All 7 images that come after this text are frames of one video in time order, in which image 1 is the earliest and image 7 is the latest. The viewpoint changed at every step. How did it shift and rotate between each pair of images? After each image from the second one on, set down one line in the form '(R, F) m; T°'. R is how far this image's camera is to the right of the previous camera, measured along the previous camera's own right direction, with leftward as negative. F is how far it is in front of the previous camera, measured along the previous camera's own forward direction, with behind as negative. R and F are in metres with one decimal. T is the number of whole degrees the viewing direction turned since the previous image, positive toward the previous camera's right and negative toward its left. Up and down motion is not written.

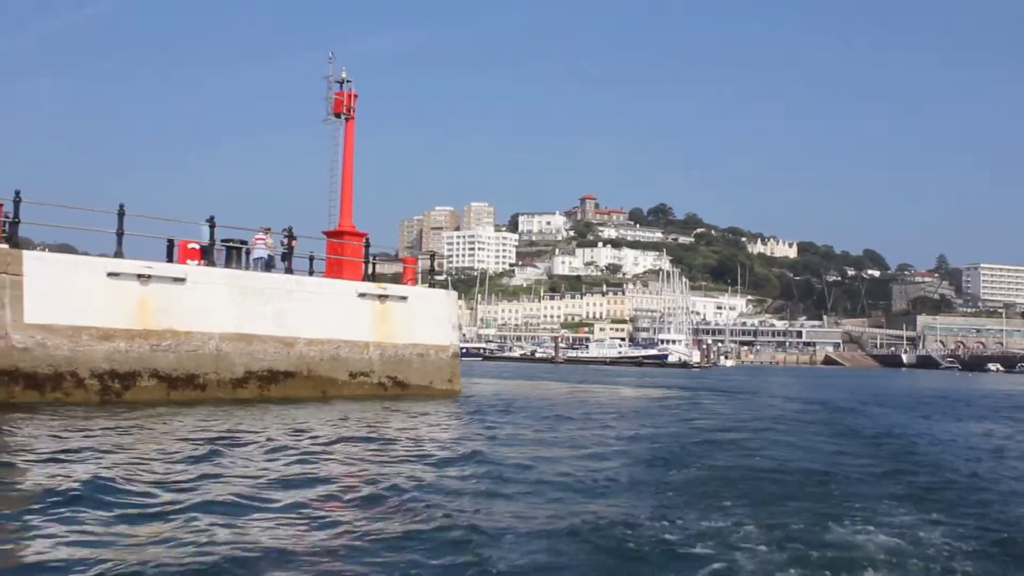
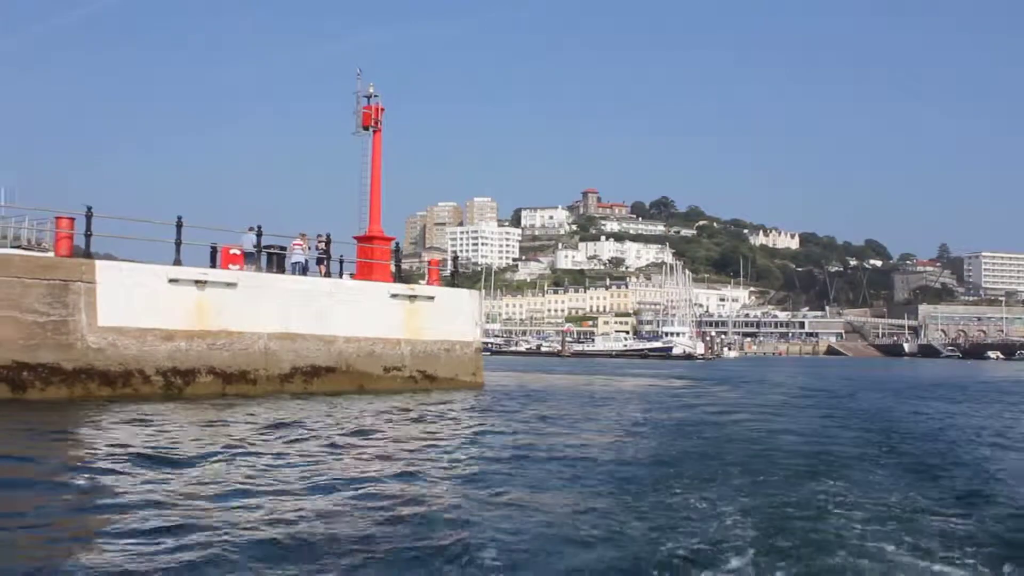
(-0.3, -1.1) m; 0°
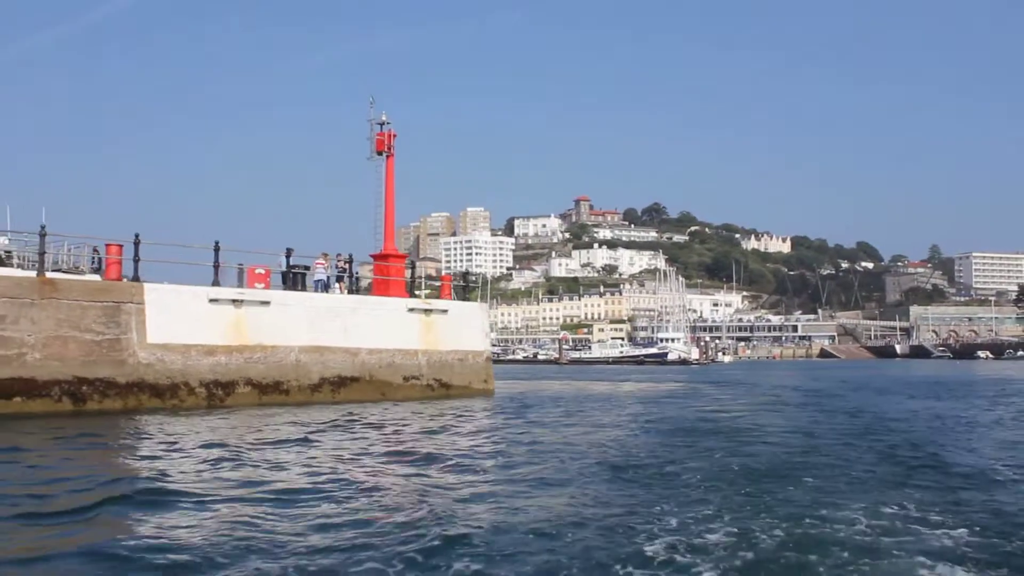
(-0.3, -1.1) m; 0°
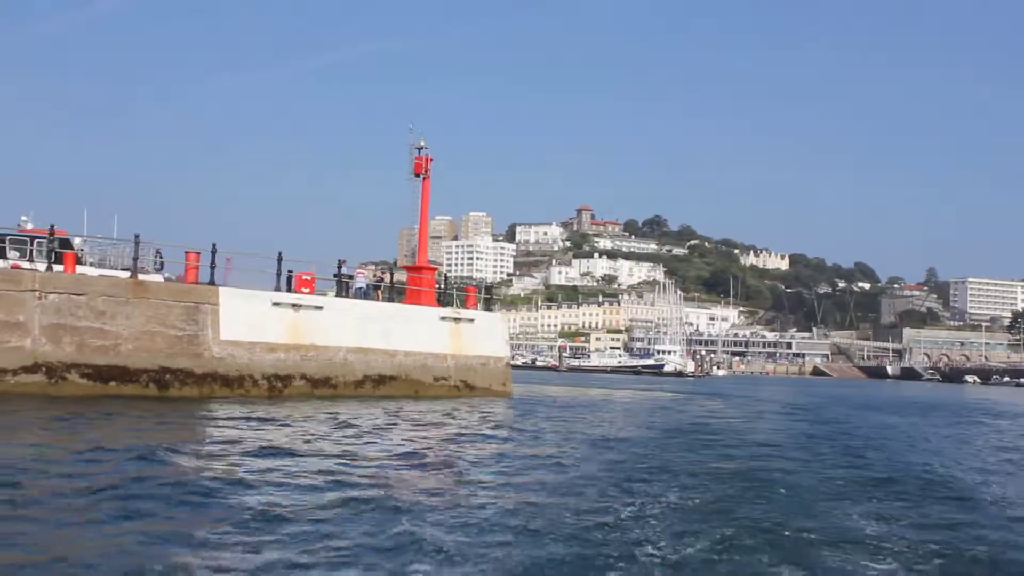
(-0.5, -1.9) m; 0°
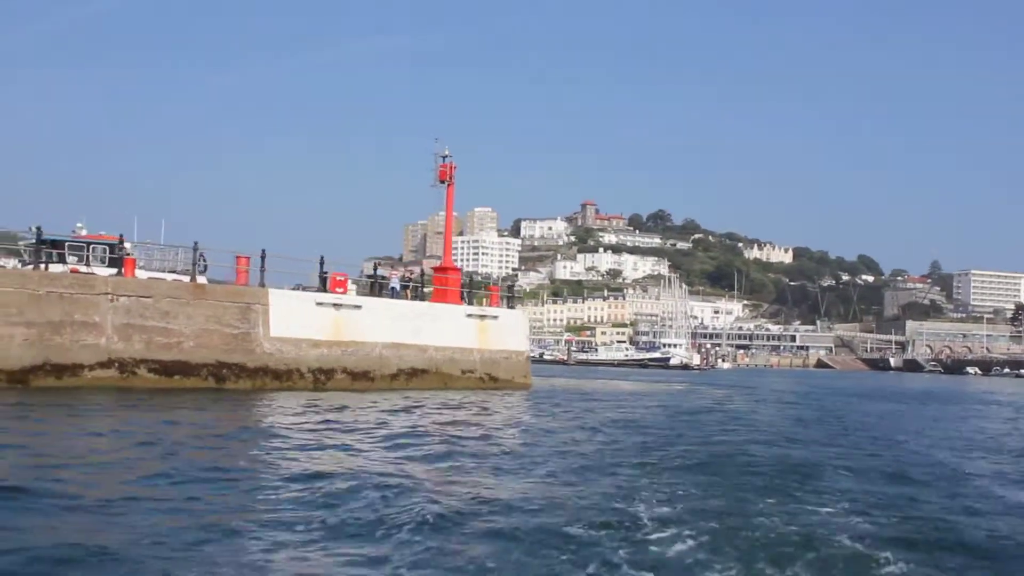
(-0.4, -1.4) m; 0°
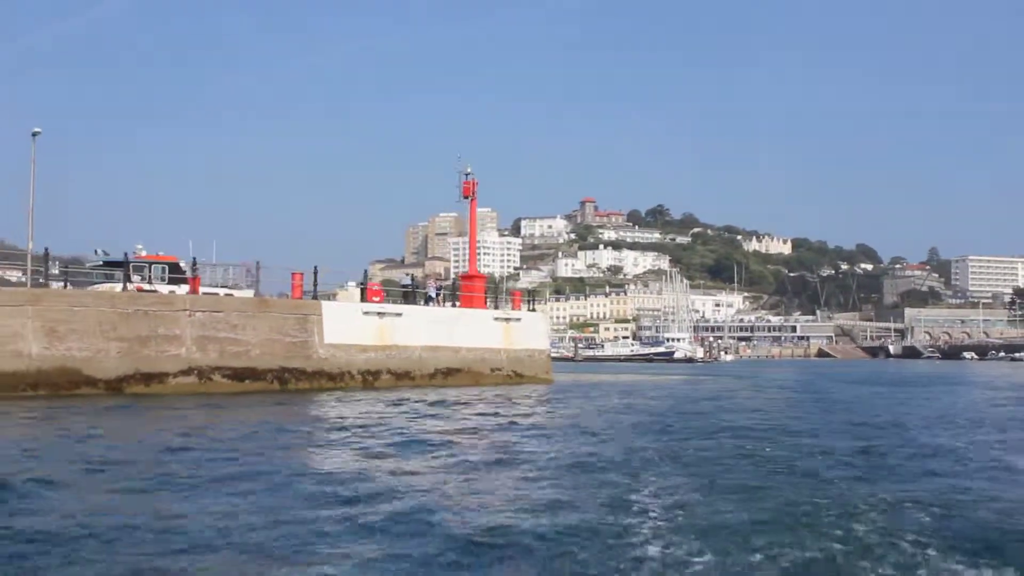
(-0.5, -2.0) m; 0°
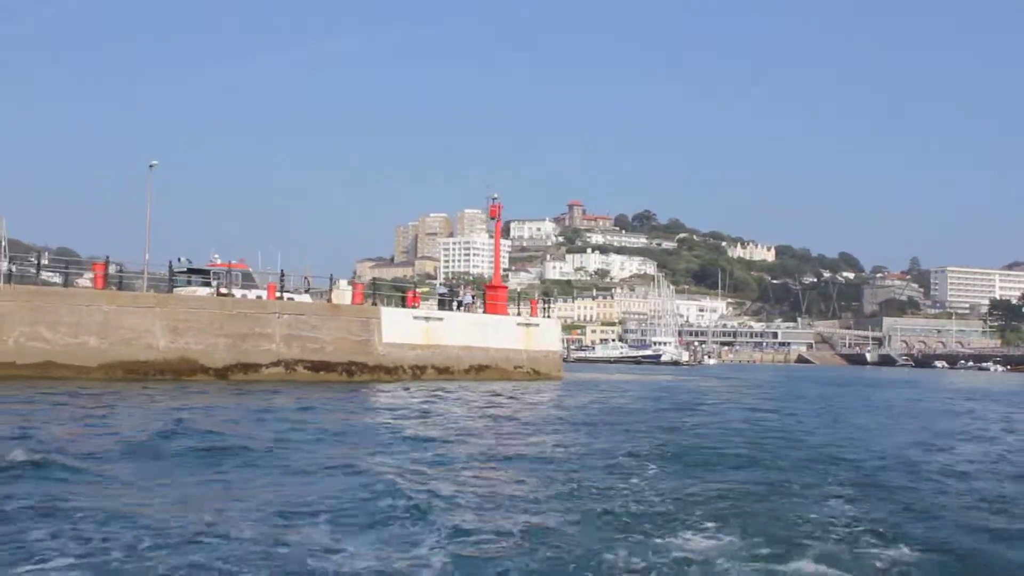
(-1.0, -3.8) m; +1°
